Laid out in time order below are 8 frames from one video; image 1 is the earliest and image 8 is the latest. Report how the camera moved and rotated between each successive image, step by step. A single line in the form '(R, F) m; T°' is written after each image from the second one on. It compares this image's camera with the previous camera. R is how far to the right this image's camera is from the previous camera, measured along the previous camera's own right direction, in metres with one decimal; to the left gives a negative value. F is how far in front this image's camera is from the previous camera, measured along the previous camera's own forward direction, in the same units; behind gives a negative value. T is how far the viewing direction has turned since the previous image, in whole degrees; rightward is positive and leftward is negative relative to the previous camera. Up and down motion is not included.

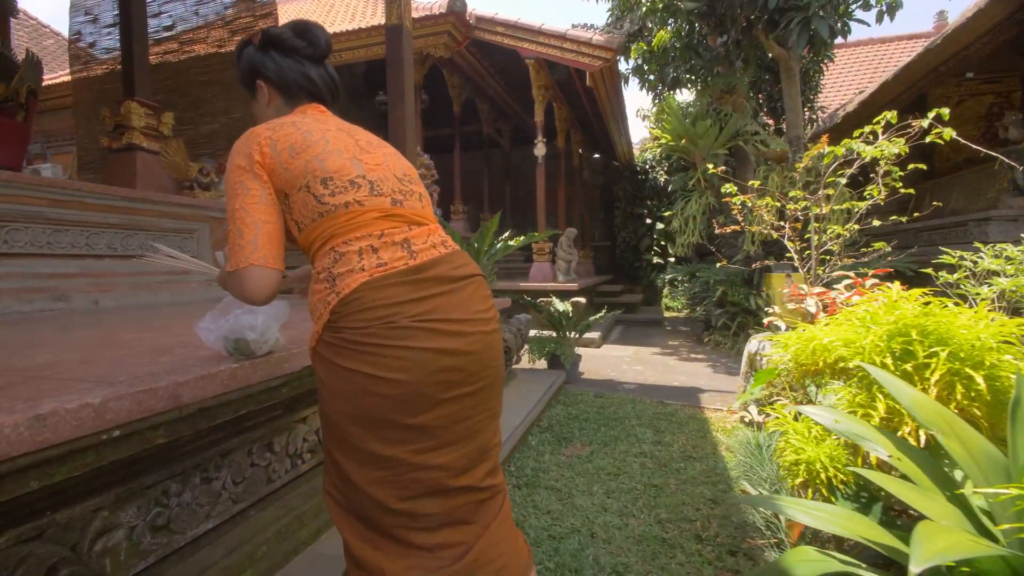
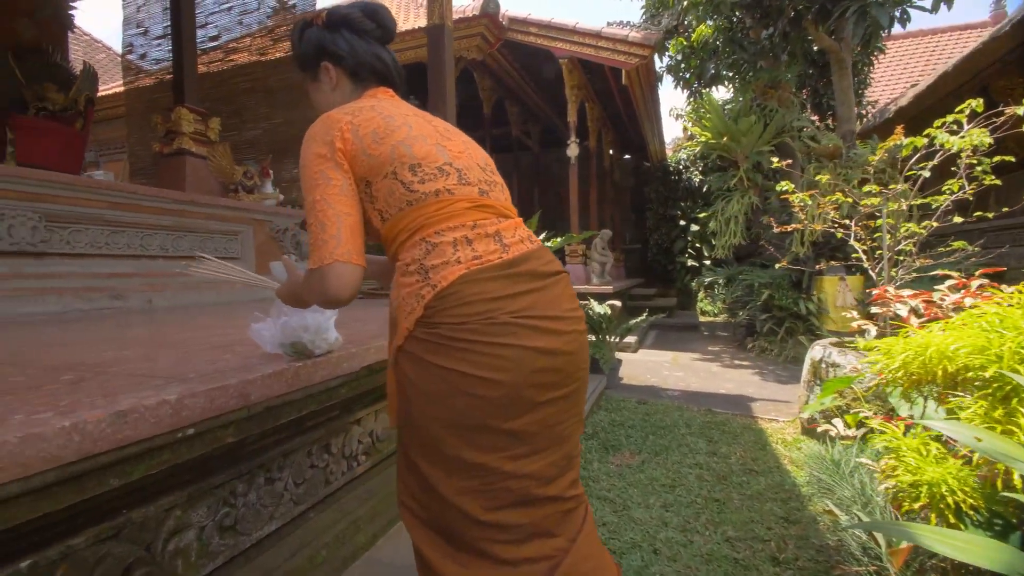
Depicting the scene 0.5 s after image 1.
(-0.1, +0.1) m; -3°
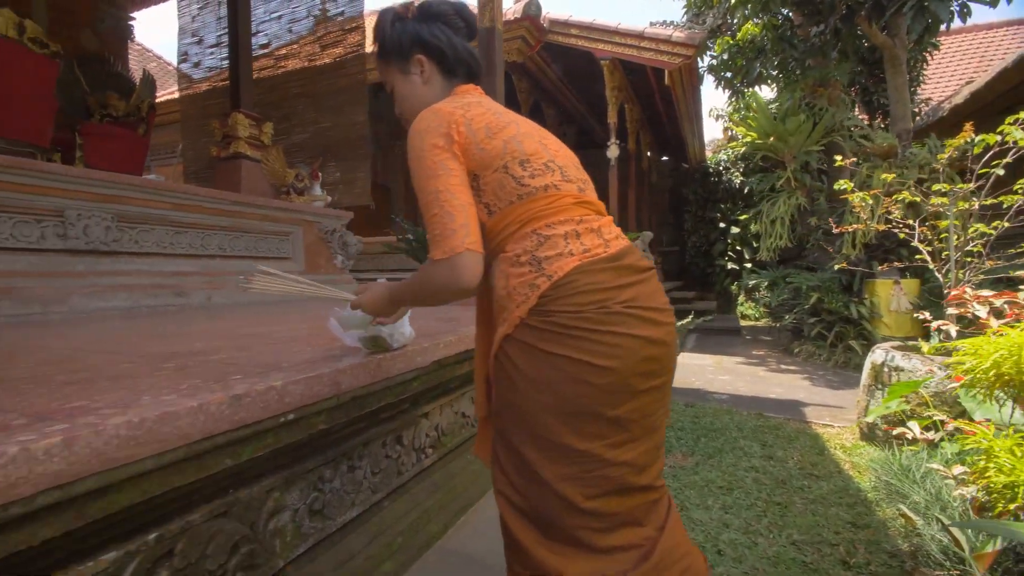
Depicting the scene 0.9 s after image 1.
(-0.1, 0.0) m; -3°
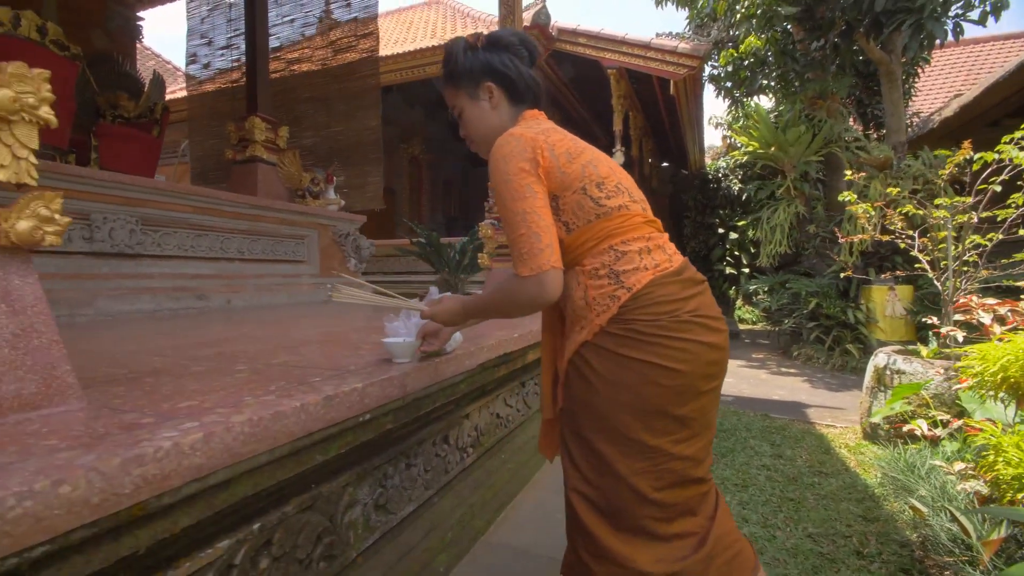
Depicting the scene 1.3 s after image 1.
(-0.2, -0.1) m; +1°
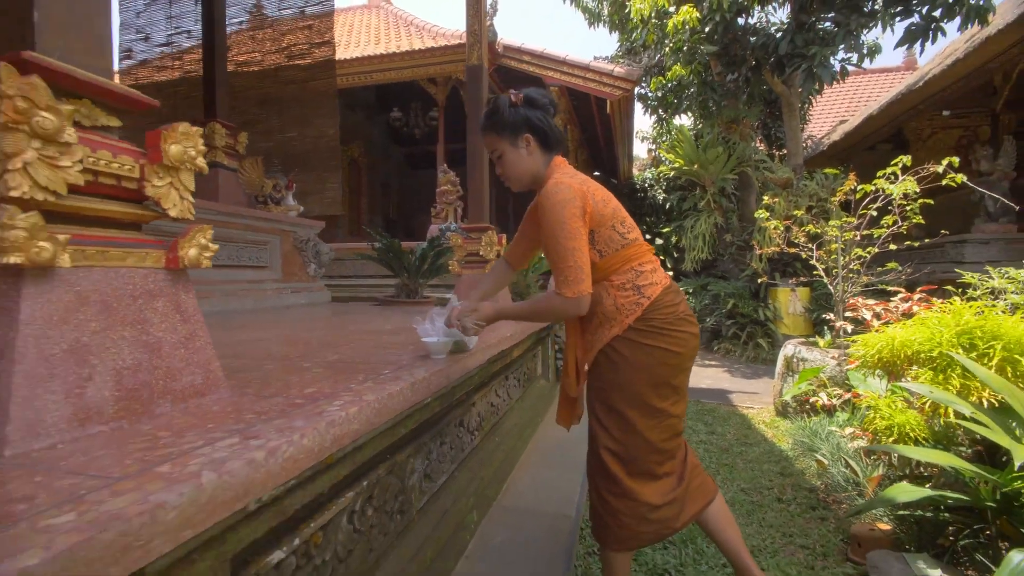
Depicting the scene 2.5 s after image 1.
(-0.3, -0.3) m; +8°
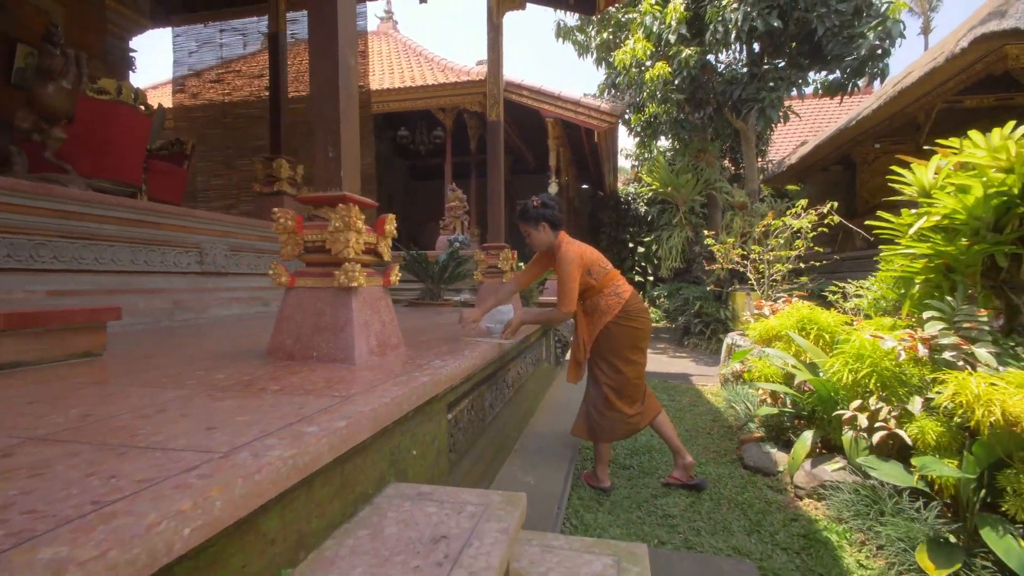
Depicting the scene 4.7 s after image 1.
(-0.2, -1.2) m; +2°
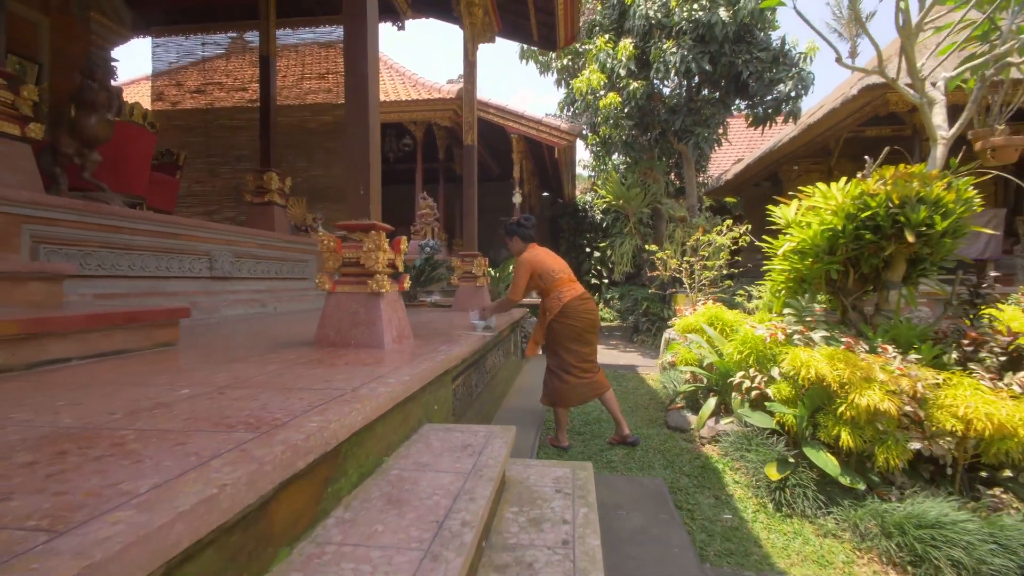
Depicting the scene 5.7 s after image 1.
(-0.2, -0.8) m; +5°
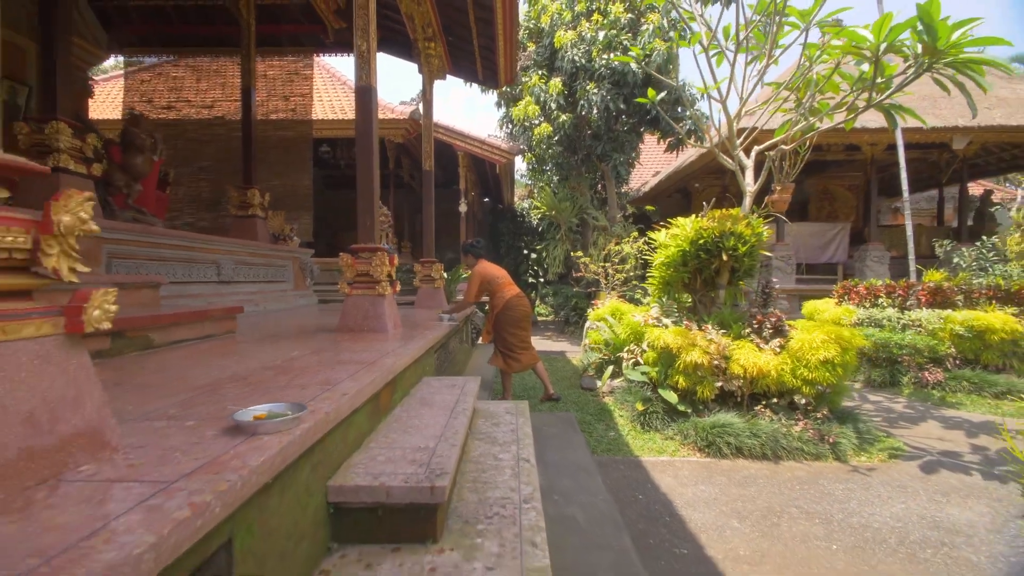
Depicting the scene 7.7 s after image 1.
(-0.2, -1.4) m; +7°
